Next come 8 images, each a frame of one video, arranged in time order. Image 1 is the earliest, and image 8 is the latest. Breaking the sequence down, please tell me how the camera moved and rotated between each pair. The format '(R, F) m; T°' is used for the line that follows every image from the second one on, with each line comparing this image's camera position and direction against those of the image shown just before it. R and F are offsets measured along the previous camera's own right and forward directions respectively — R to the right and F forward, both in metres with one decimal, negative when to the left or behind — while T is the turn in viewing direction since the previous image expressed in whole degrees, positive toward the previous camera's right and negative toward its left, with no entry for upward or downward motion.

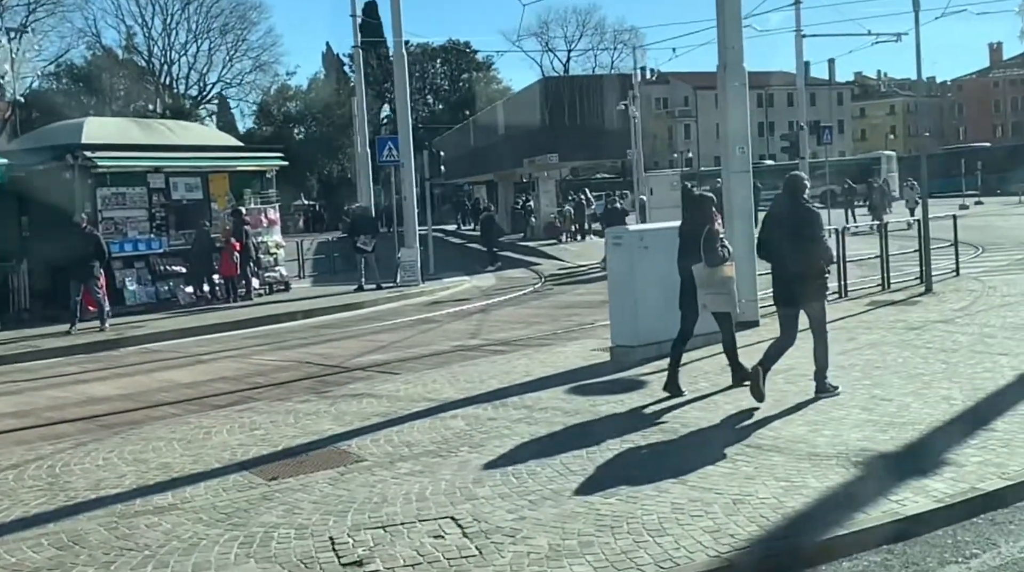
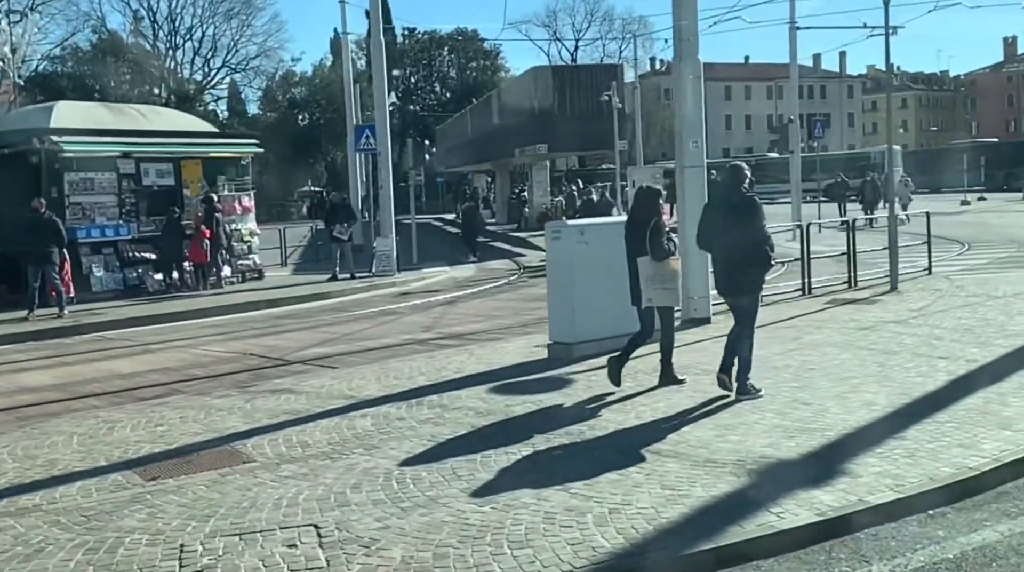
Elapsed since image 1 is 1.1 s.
(+0.6, +0.2) m; 0°
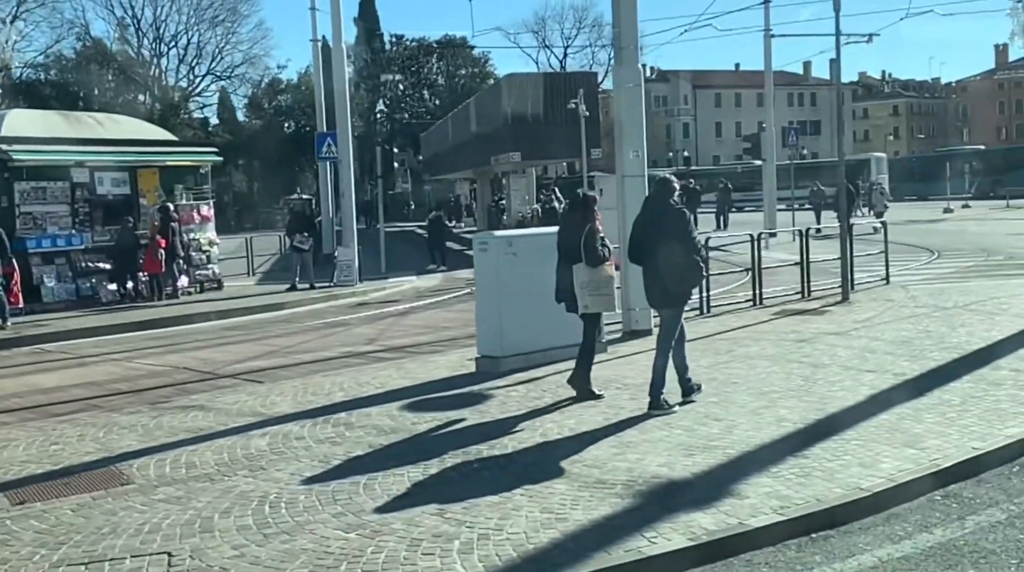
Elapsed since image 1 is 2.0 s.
(+0.6, +0.2) m; +1°
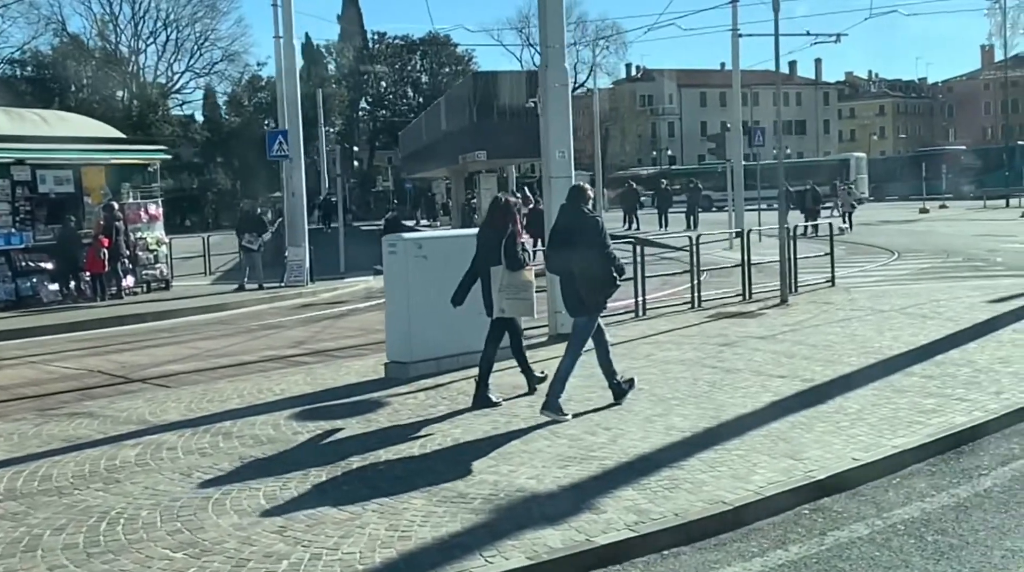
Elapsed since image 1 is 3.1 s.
(+0.7, +0.2) m; +1°
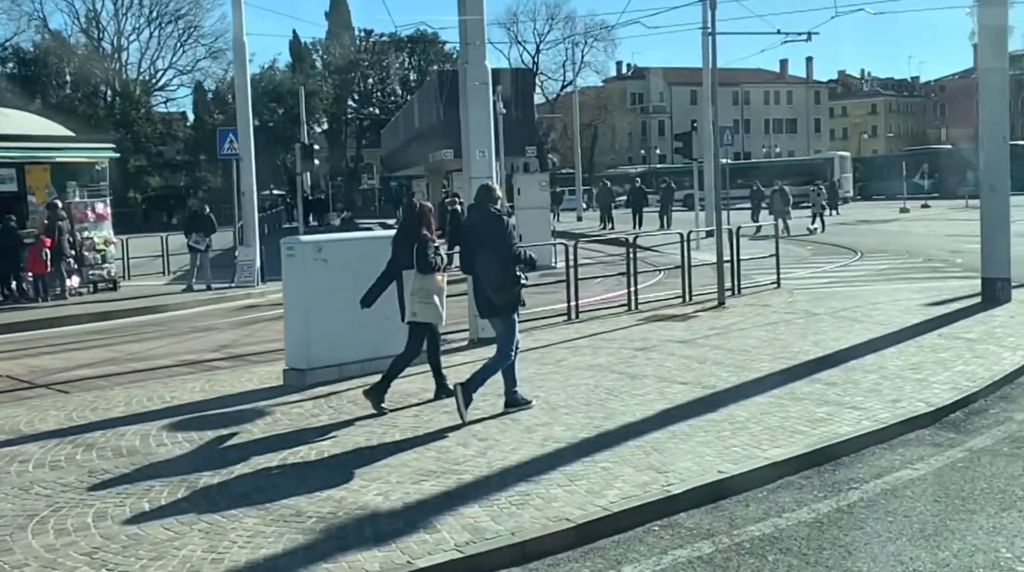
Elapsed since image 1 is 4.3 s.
(+0.8, +0.2) m; +1°
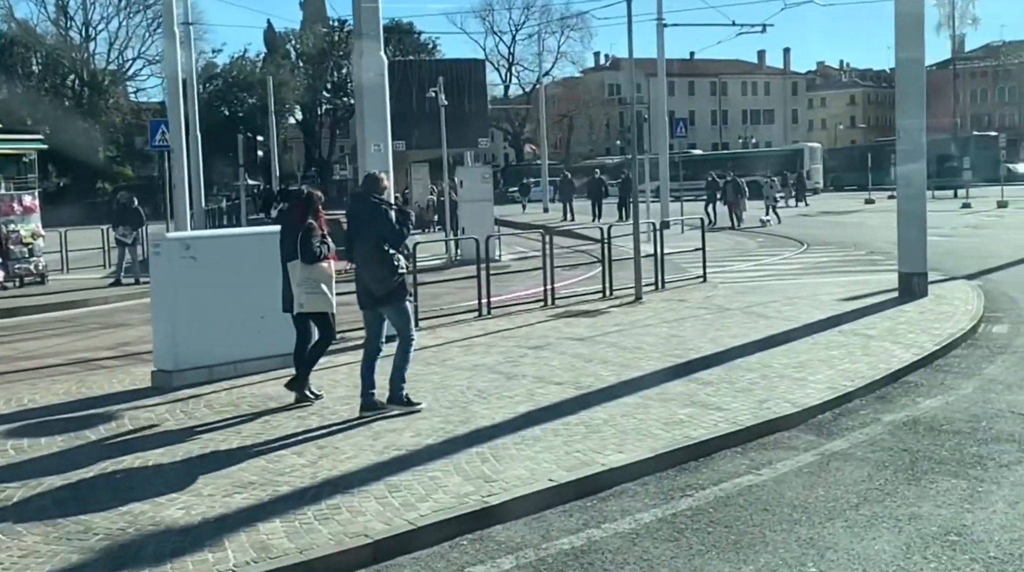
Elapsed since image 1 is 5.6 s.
(+0.9, +0.2) m; +2°
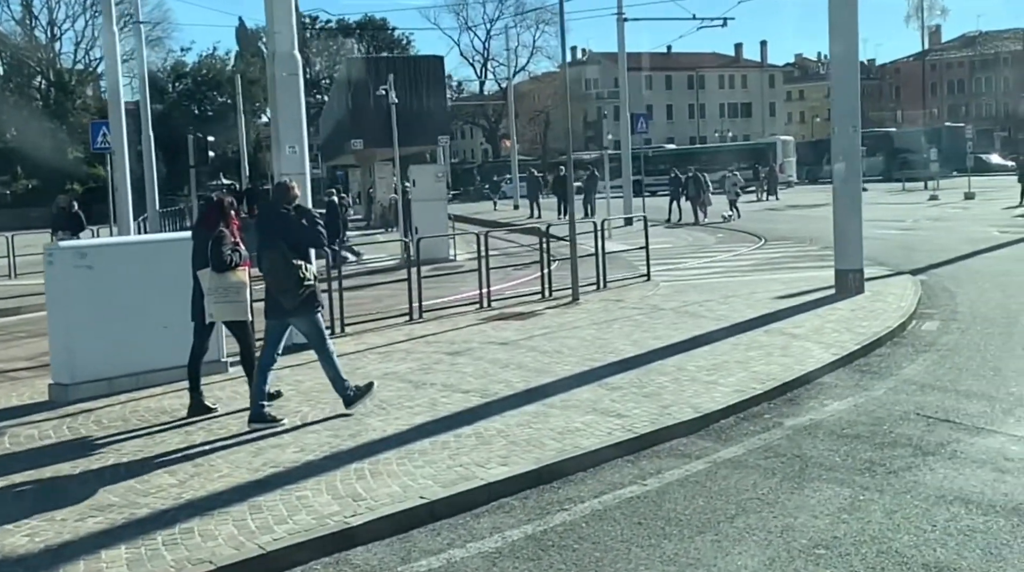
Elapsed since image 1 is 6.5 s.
(+0.6, +0.2) m; +1°
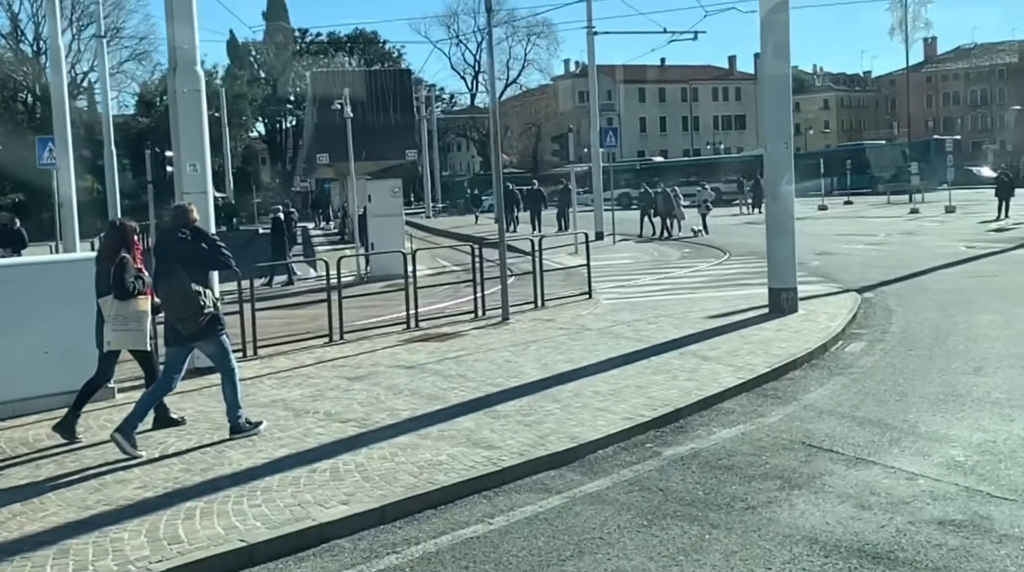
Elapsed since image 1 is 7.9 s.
(+0.9, +0.2) m; +1°
